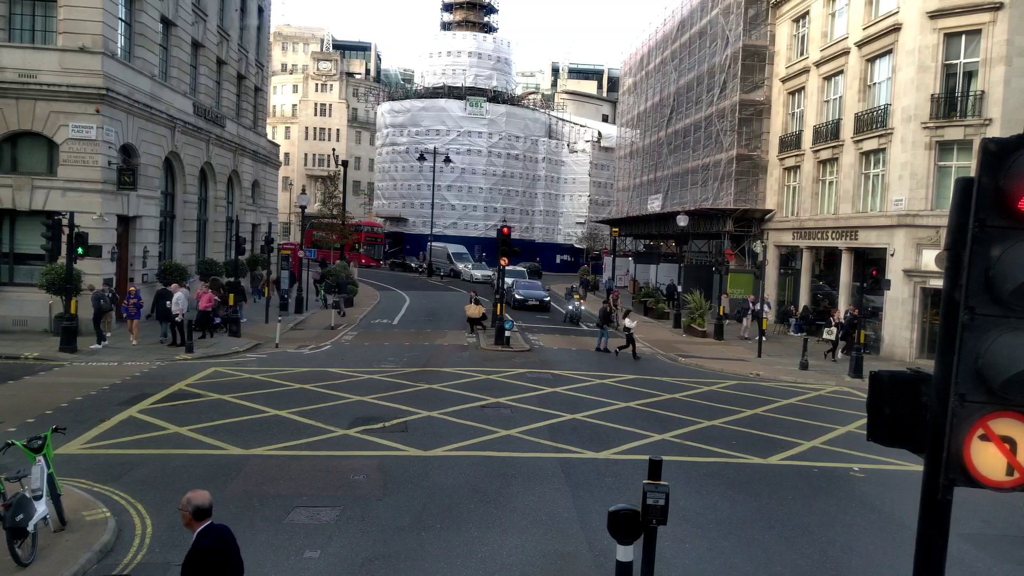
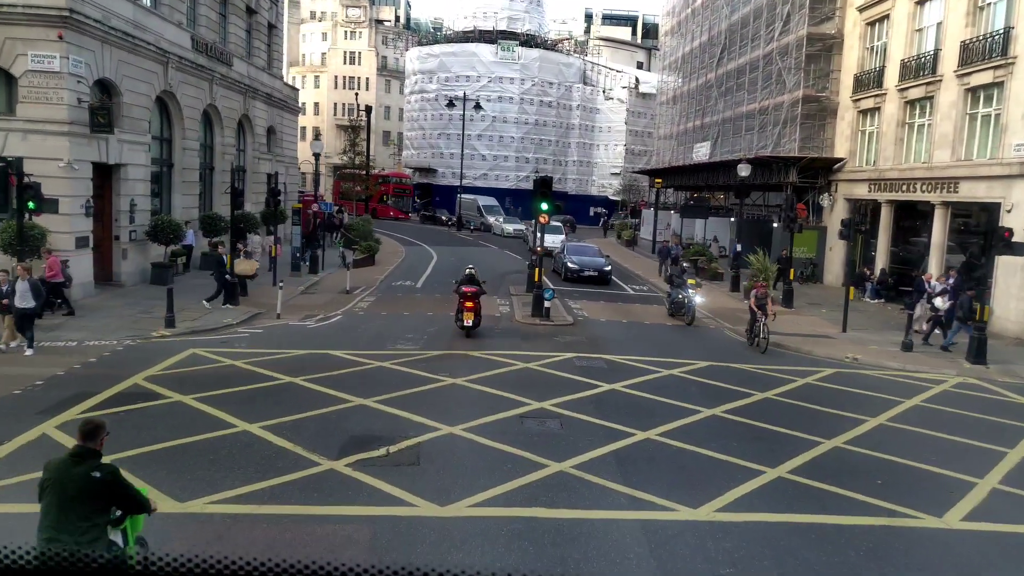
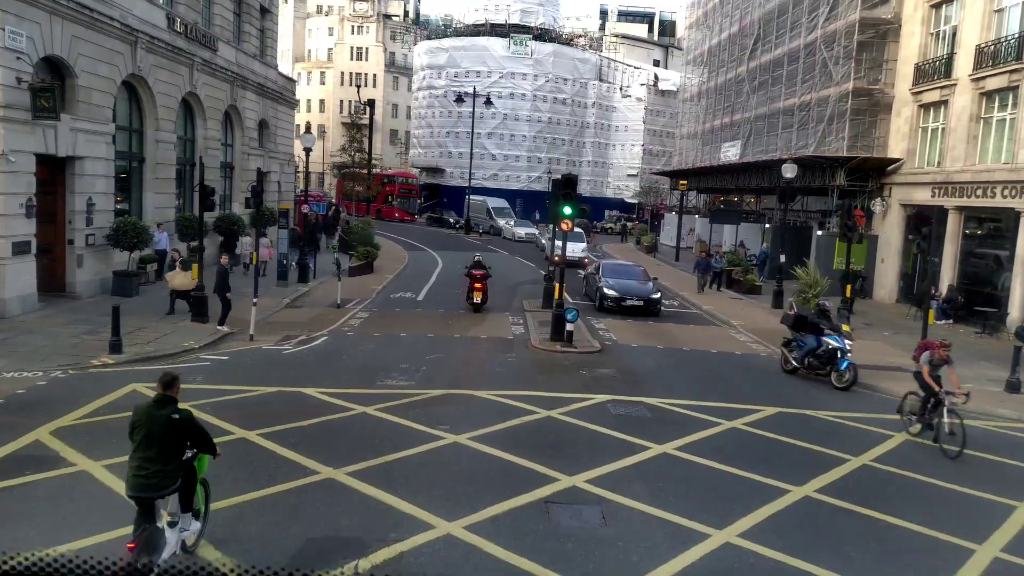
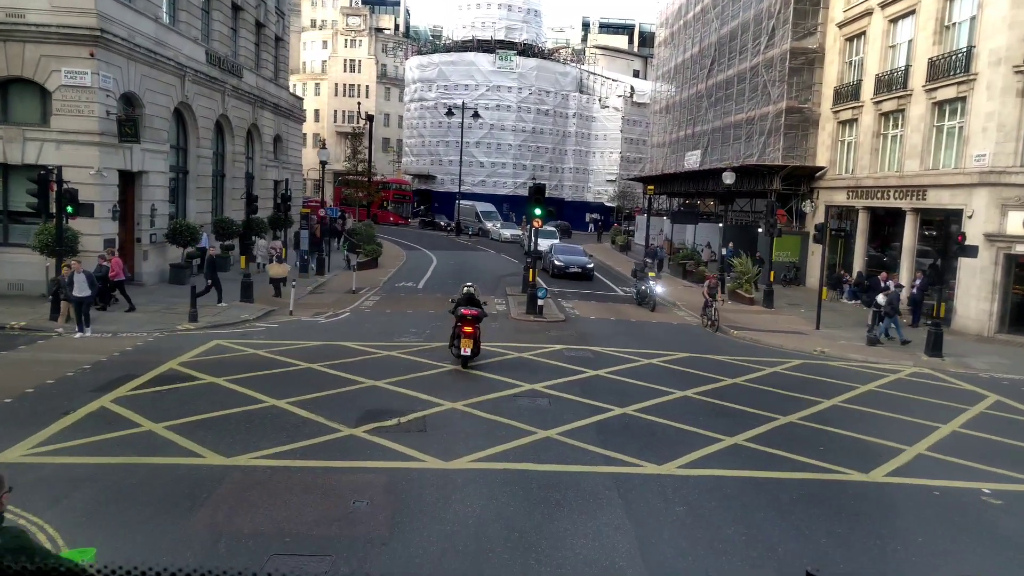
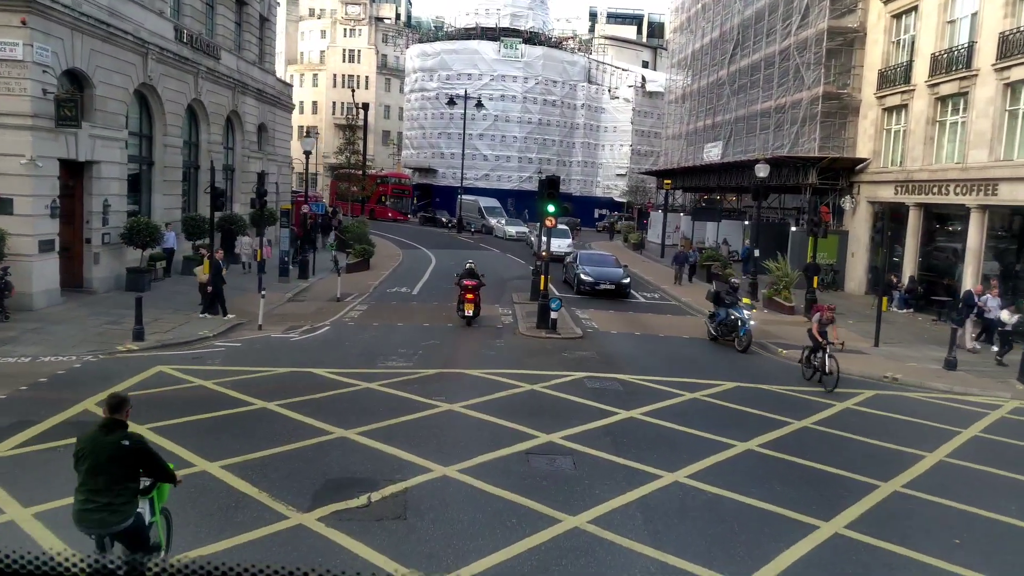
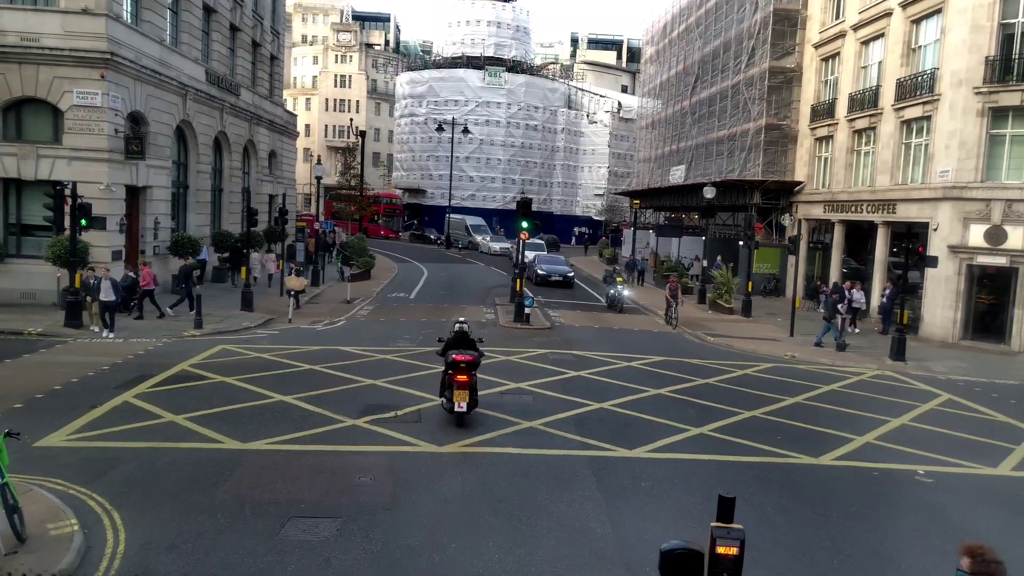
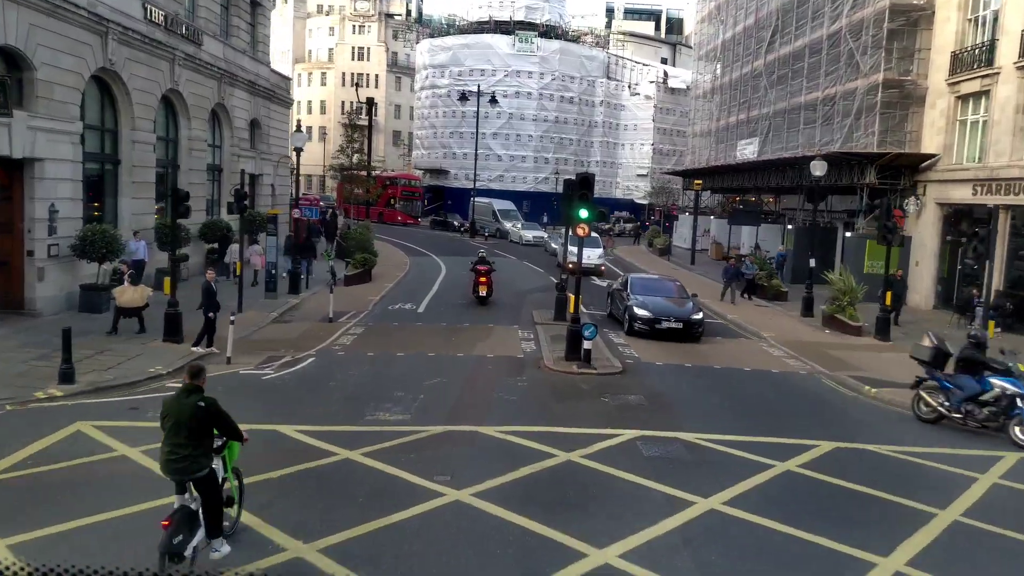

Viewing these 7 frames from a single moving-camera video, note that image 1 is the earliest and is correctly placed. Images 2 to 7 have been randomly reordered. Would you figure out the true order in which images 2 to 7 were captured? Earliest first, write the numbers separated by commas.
6, 4, 2, 5, 3, 7
